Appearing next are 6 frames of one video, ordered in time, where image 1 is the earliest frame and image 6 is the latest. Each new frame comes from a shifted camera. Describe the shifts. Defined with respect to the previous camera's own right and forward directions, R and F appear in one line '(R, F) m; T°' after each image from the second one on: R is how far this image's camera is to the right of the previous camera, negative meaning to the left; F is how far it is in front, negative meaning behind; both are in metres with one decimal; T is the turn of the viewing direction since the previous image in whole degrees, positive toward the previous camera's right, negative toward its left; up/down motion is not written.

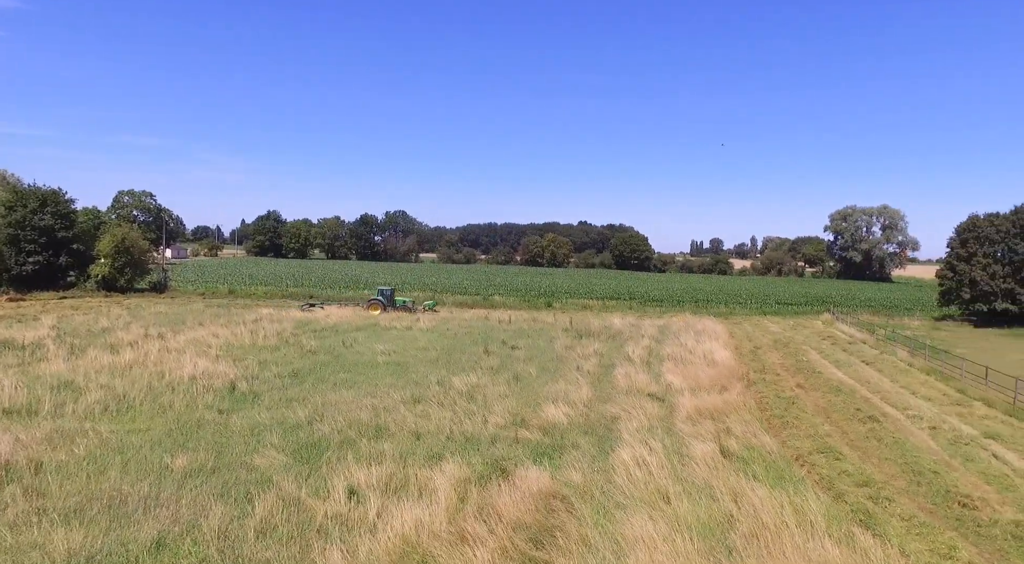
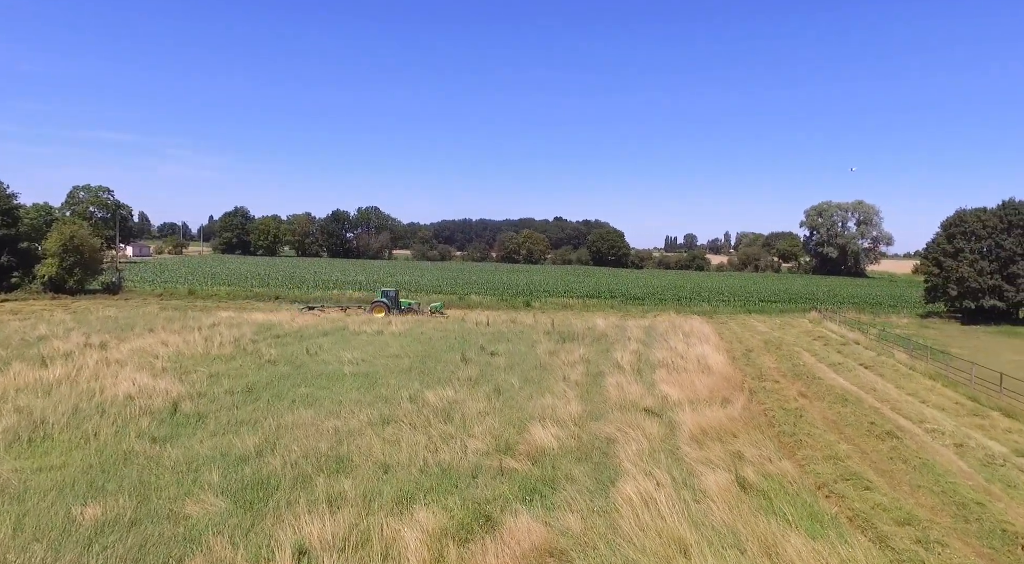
(-0.1, +1.5) m; +2°
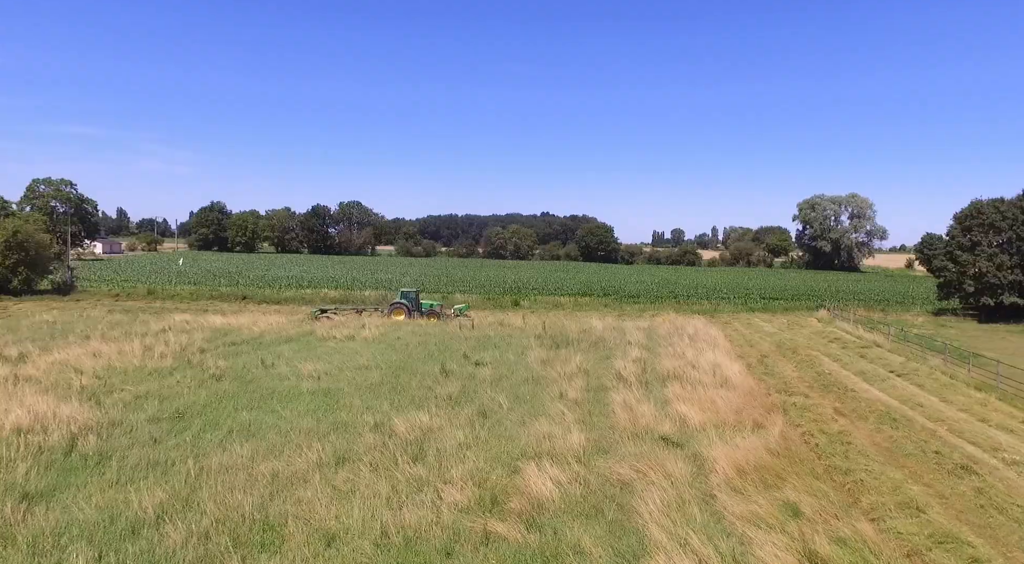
(0.0, +2.4) m; +1°
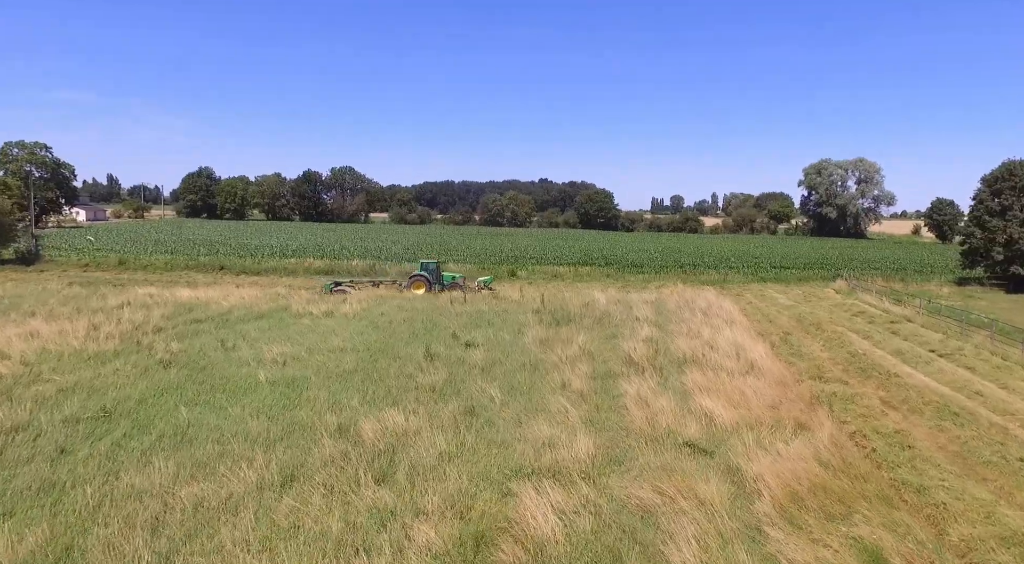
(+0.1, +2.0) m; 0°
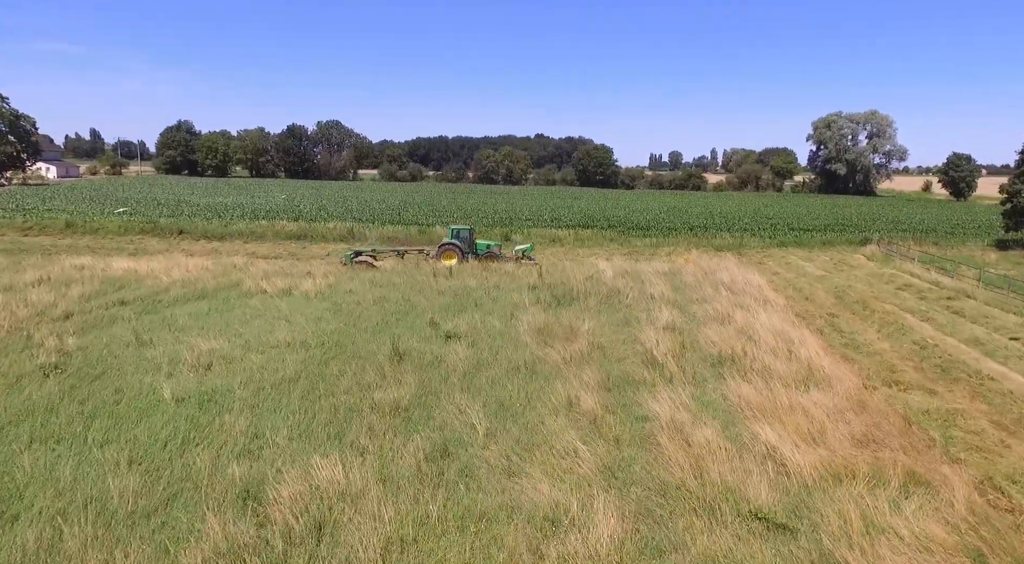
(+0.1, +2.9) m; 0°
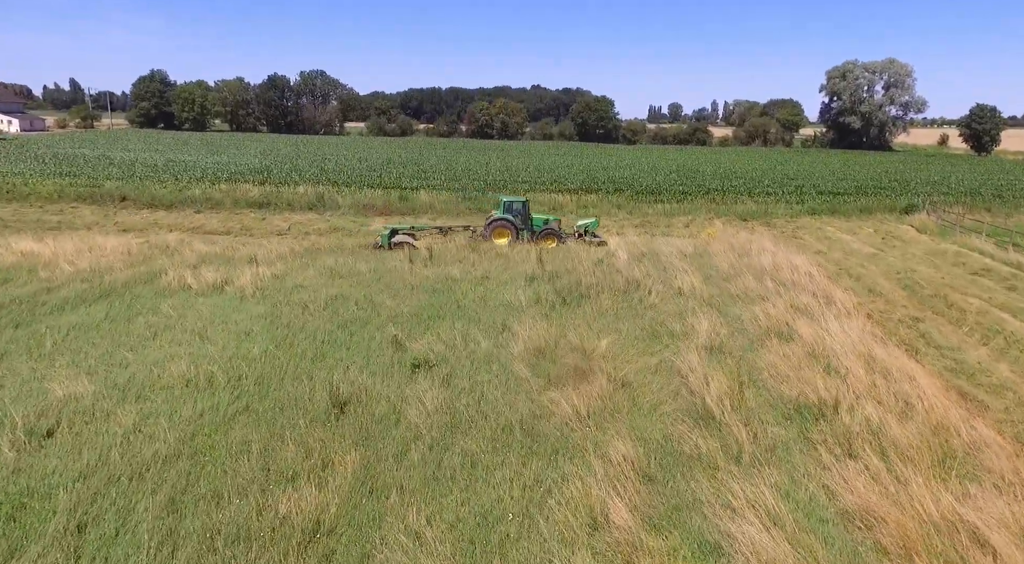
(+0.1, +3.3) m; 0°
